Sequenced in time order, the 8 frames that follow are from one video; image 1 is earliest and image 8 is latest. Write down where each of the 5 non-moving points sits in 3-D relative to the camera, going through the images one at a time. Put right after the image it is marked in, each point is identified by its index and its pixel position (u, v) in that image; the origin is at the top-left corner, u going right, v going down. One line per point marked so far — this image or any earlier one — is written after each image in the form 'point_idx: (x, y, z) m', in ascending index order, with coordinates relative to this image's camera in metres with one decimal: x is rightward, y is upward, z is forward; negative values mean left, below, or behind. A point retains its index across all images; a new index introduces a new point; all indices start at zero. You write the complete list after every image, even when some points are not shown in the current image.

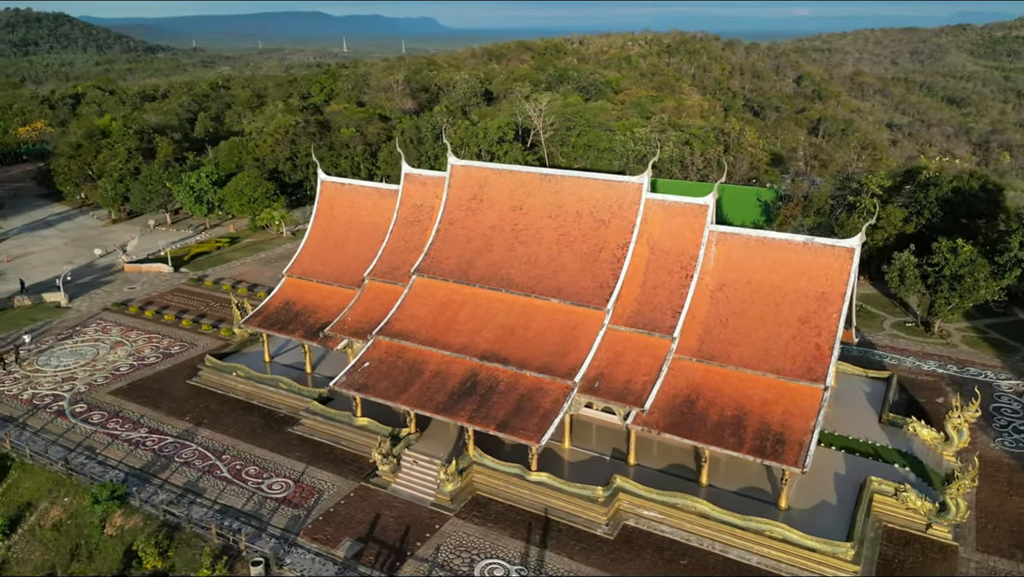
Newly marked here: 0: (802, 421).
0: (+6.5, -3.0, +16.8) m
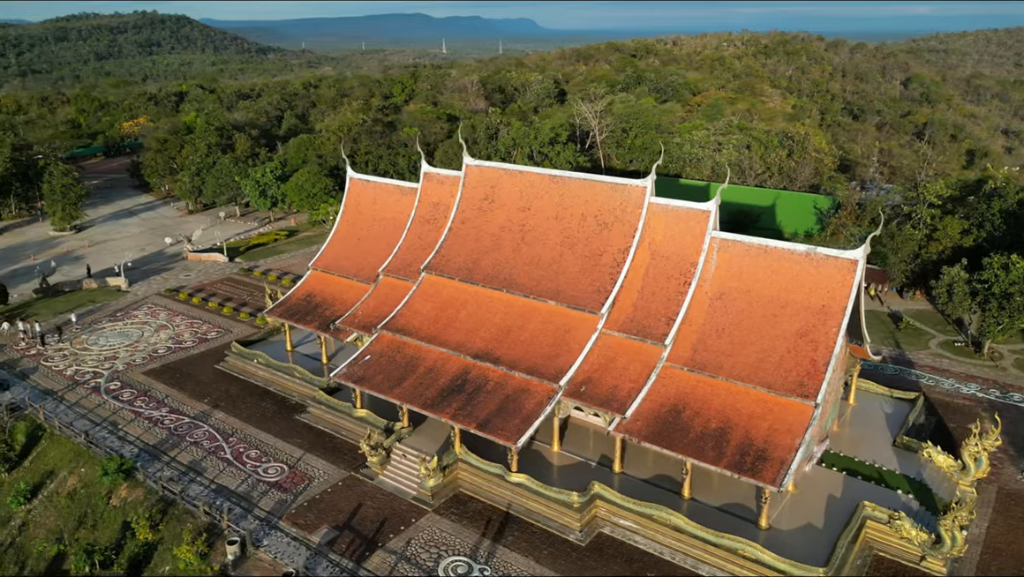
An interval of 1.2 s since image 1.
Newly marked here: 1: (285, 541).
0: (+5.9, -3.2, +16.1) m
1: (-5.1, -5.6, +16.7) m
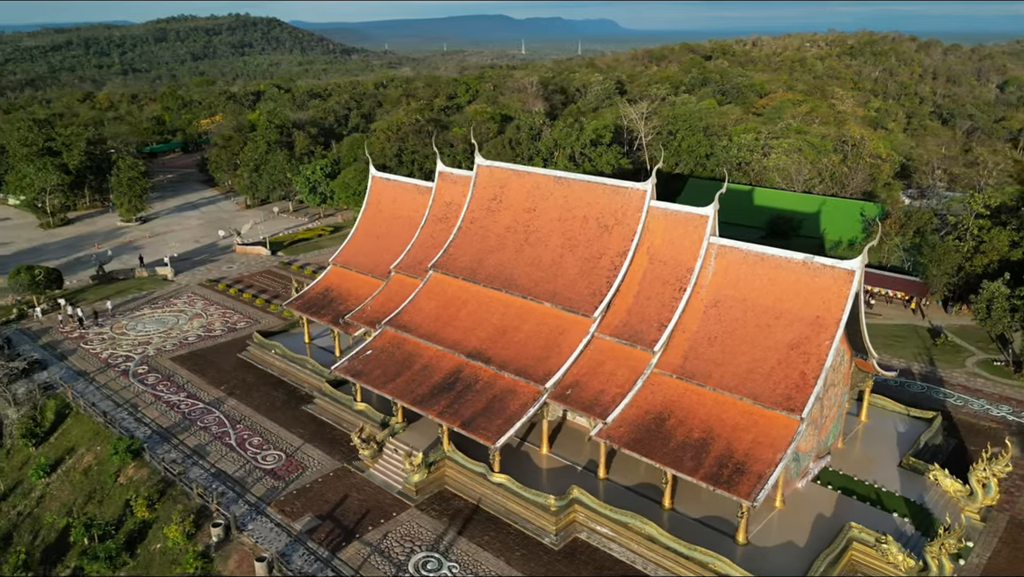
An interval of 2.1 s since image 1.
0: (+5.3, -3.4, +15.5) m
1: (-5.6, -5.5, +17.2) m
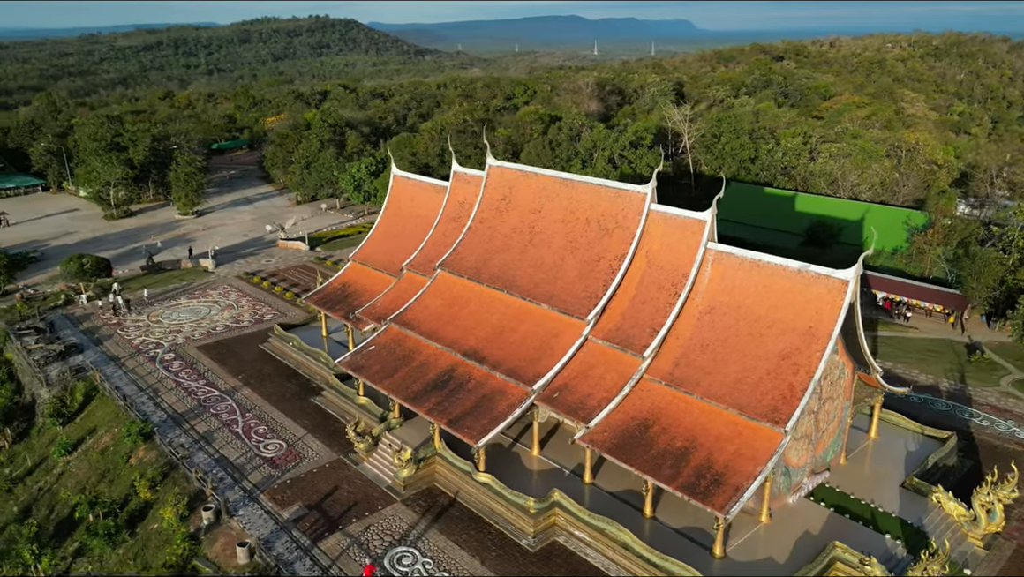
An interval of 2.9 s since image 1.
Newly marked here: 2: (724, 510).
0: (+4.8, -3.6, +15.1) m
1: (-6.0, -5.3, +17.7) m
2: (+4.1, -4.3, +14.4) m
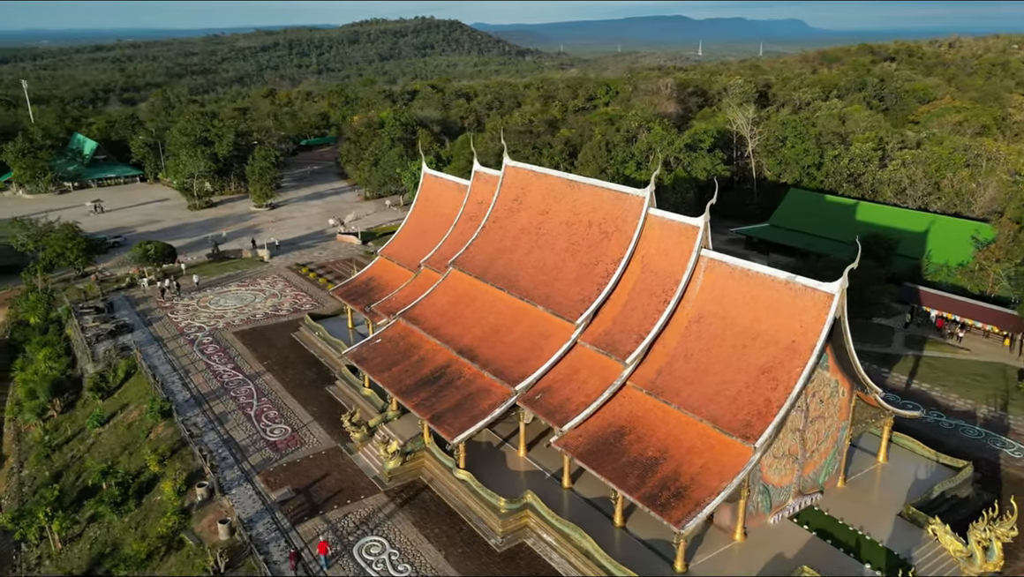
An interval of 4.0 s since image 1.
0: (+4.0, -3.8, +14.6) m
1: (-6.5, -5.1, +18.5) m
2: (+3.2, -4.4, +14.0) m
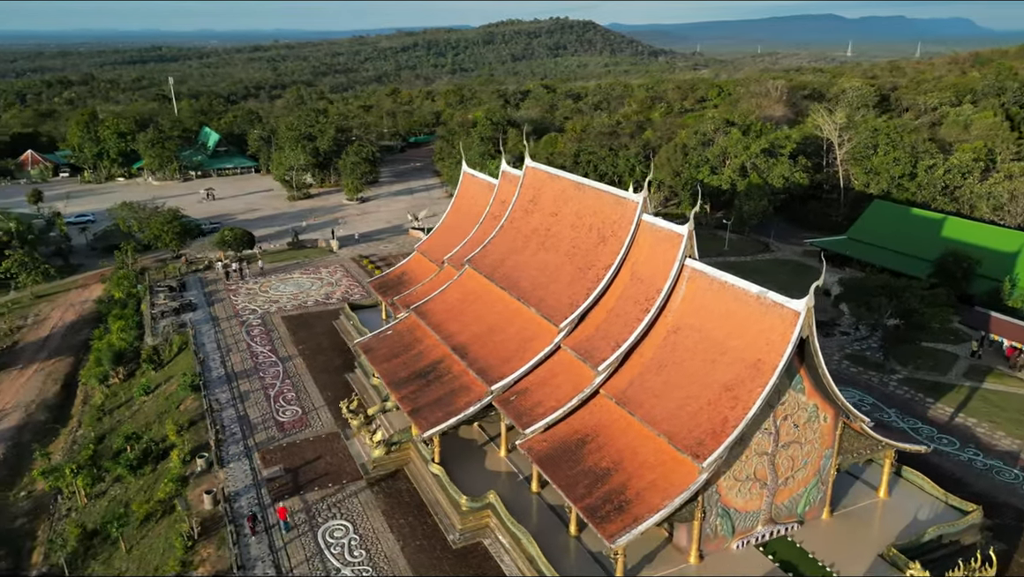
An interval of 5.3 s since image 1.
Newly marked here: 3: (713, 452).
0: (+2.8, -4.0, +14.1) m
1: (-7.0, -4.7, +19.6) m
2: (+1.8, -4.6, +13.6) m
3: (+3.7, -3.1, +13.9) m
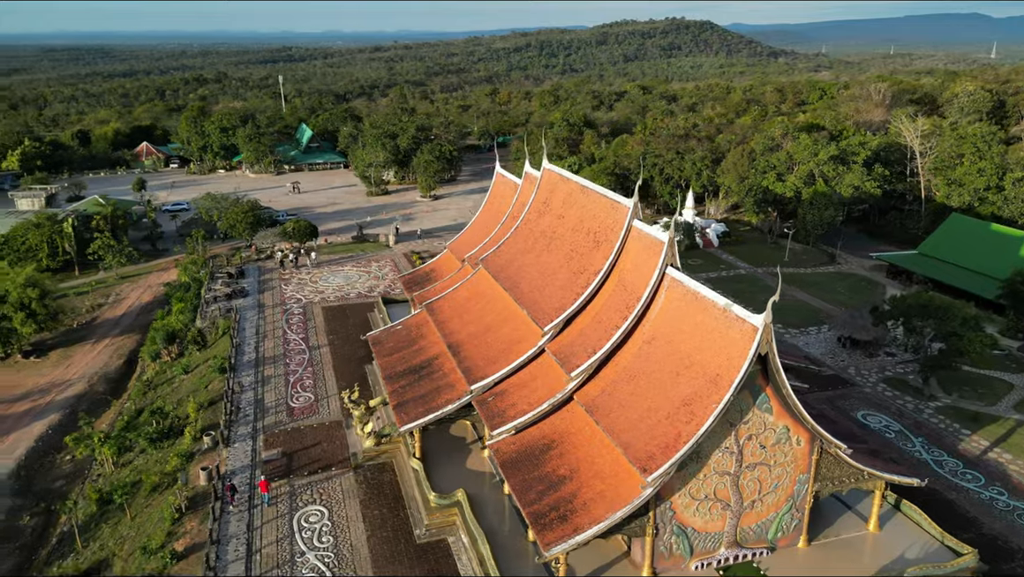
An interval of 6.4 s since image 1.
0: (+1.7, -4.1, +13.8) m
1: (-7.3, -4.4, +20.6) m
2: (+0.7, -4.7, +13.4) m
3: (+2.6, -3.2, +13.5) m
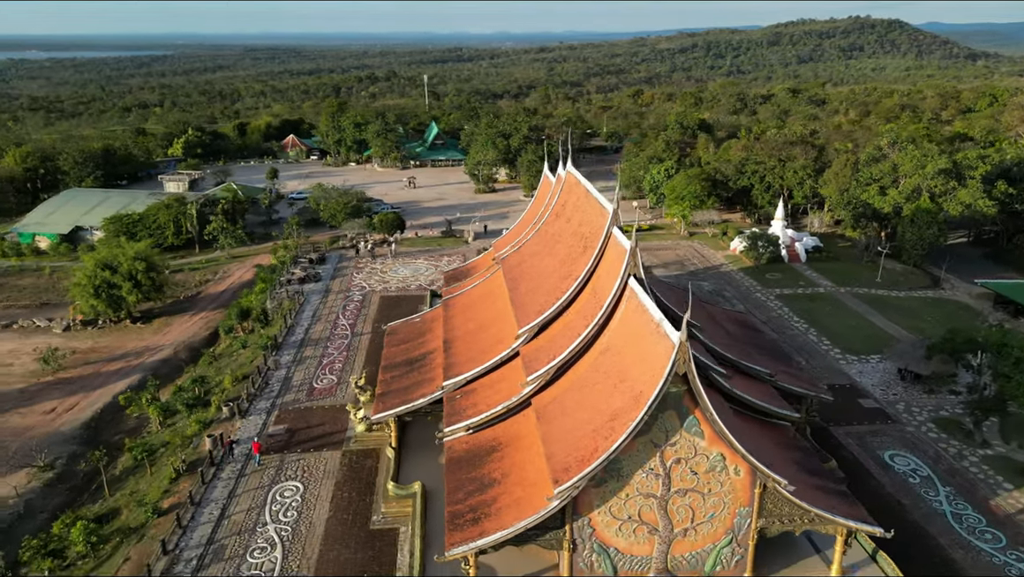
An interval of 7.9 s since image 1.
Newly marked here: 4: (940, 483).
0: (0.0, -4.2, +13.6) m
1: (-7.5, -3.9, +22.0) m
2: (-1.1, -4.7, +13.5) m
3: (+0.9, -3.4, +13.1) m
4: (+10.9, -5.0, +18.9) m
